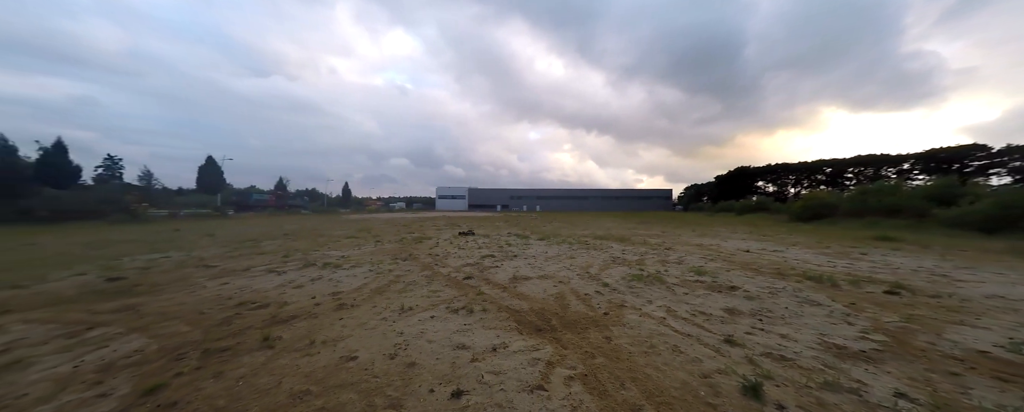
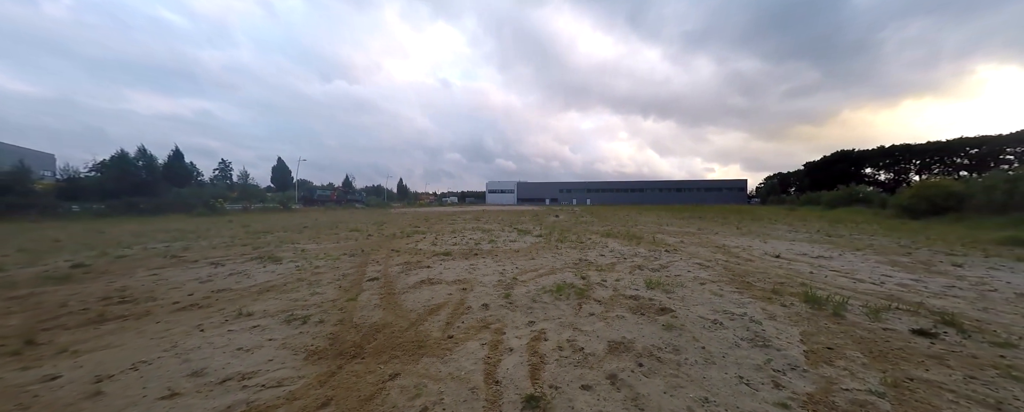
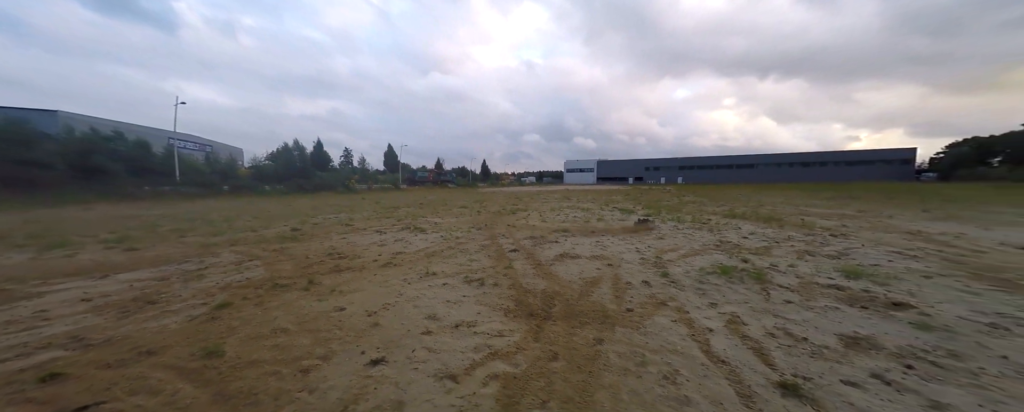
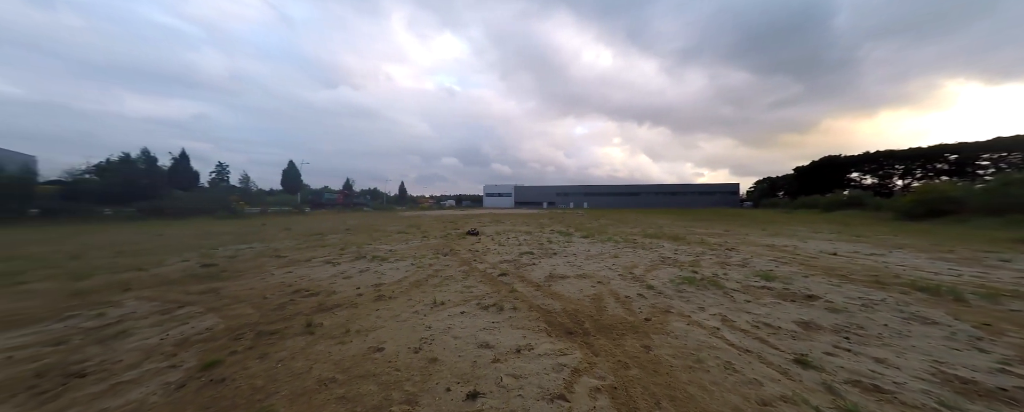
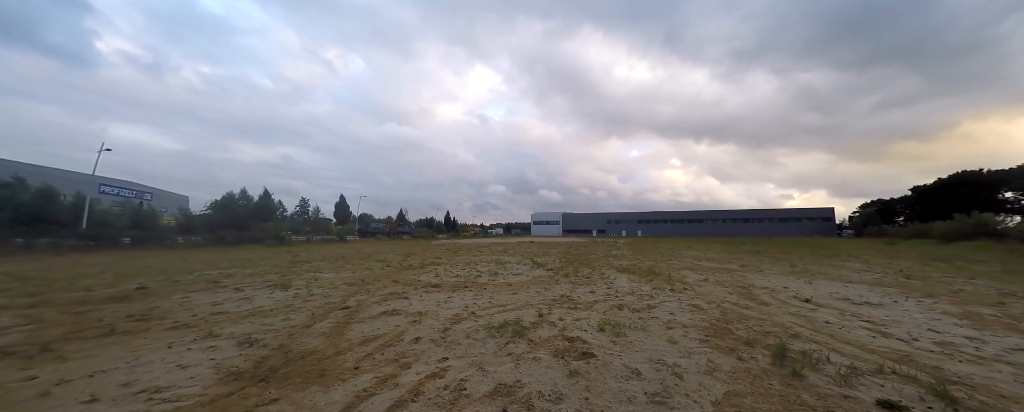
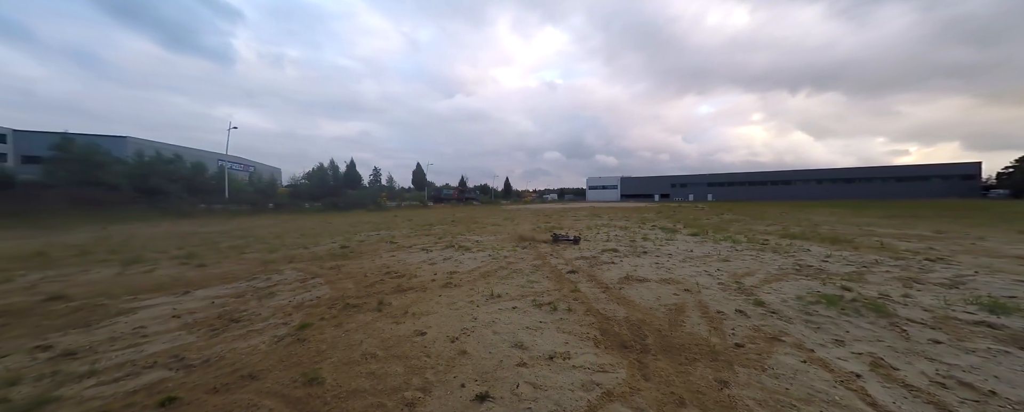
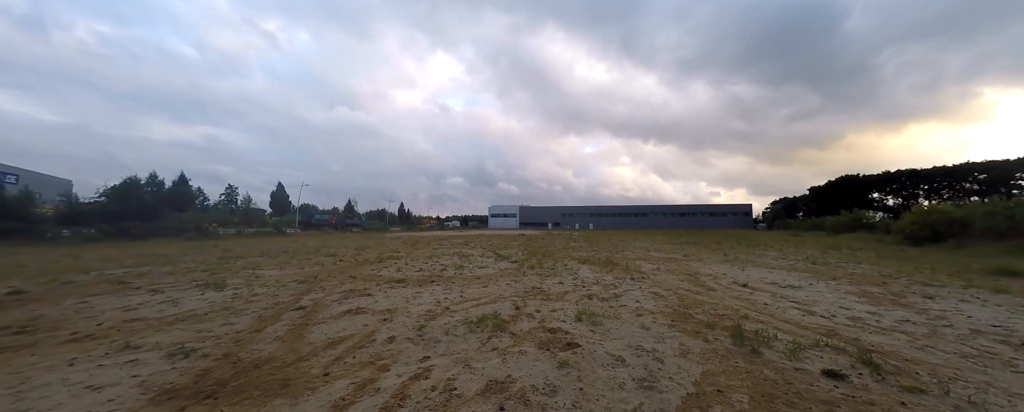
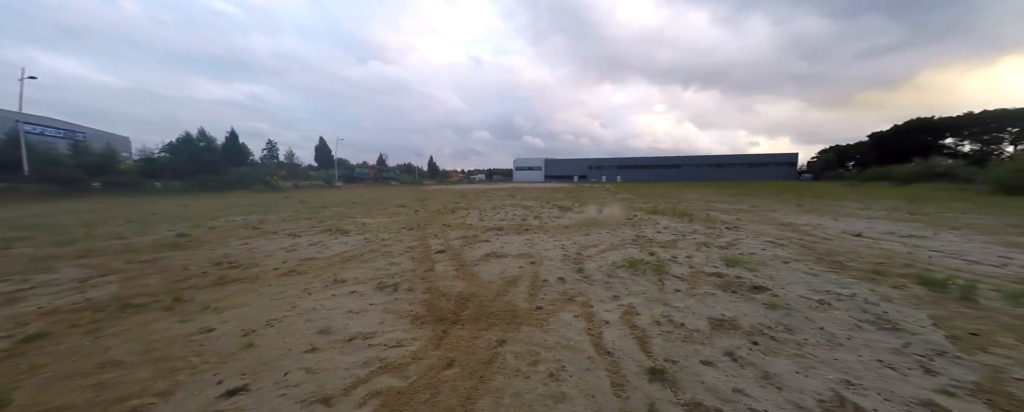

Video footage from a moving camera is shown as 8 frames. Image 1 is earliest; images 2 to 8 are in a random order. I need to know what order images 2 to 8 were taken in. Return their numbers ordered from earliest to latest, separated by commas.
4, 6, 3, 8, 2, 7, 5
